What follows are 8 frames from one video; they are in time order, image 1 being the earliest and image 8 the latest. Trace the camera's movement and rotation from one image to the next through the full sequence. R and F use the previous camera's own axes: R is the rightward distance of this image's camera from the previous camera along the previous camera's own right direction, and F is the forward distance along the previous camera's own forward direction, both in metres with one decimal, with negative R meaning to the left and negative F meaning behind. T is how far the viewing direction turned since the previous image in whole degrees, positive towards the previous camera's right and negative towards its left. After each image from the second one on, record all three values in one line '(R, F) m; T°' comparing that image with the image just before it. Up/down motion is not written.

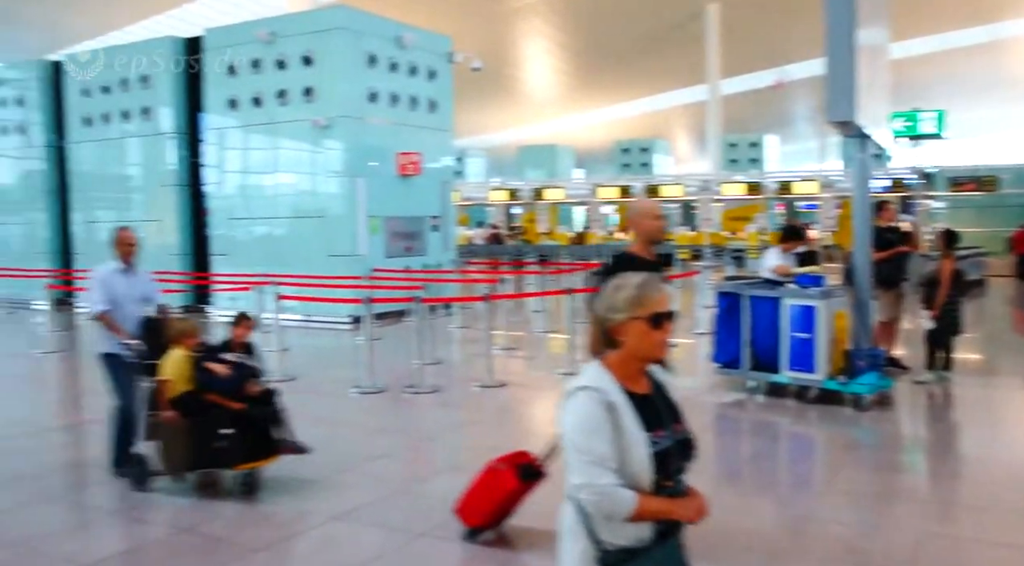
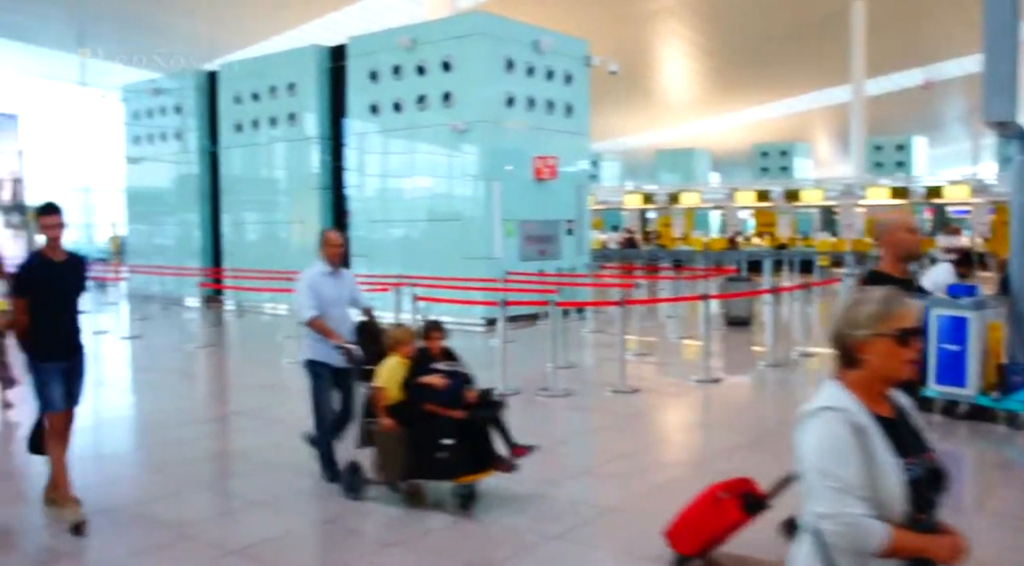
(-0.7, 0.0) m; -6°
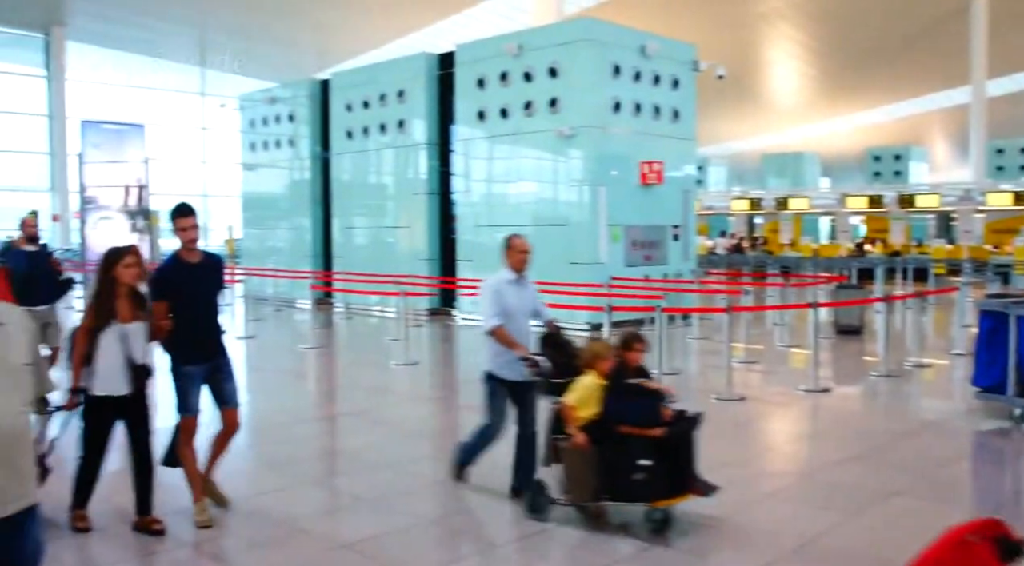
(-0.6, -0.1) m; -5°
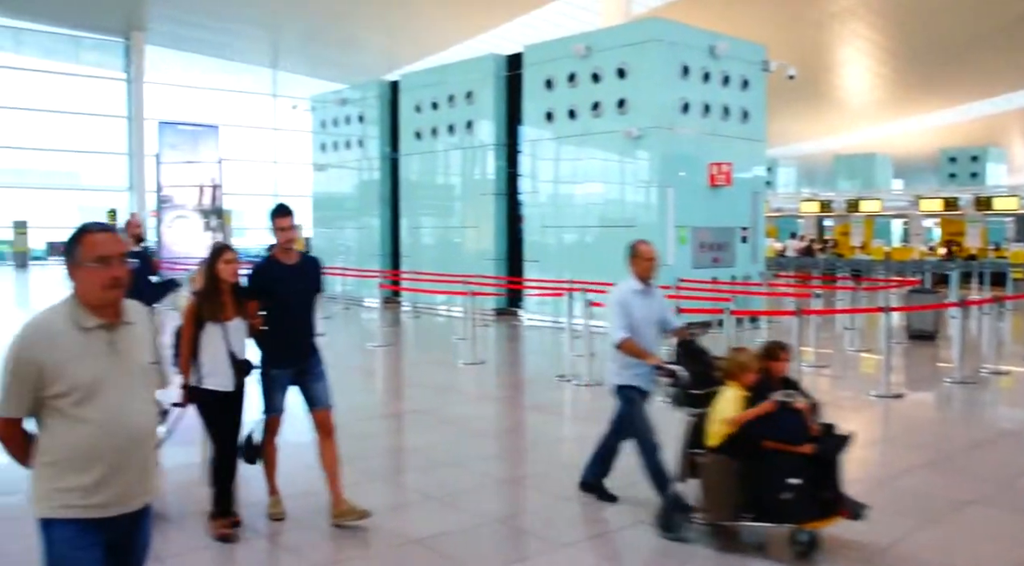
(-0.4, 0.0) m; -3°
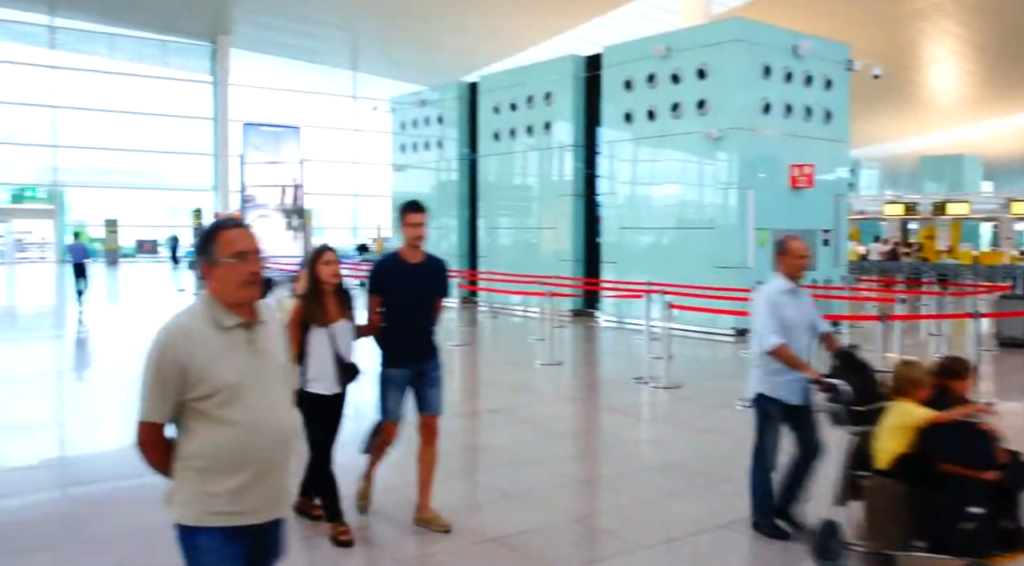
(-0.5, 0.0) m; -3°
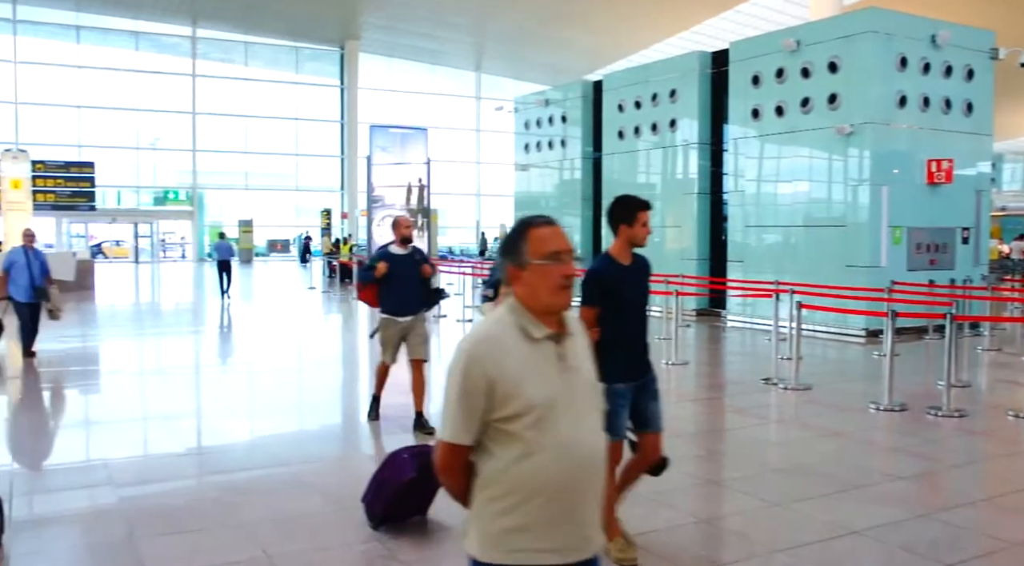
(-0.8, -0.1) m; -5°
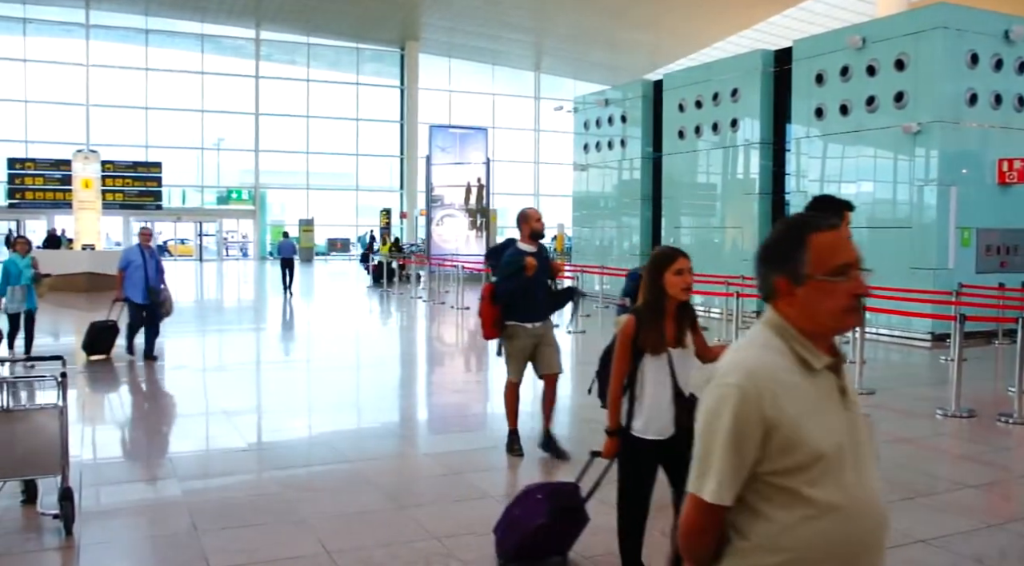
(-0.3, 0.0) m; -3°
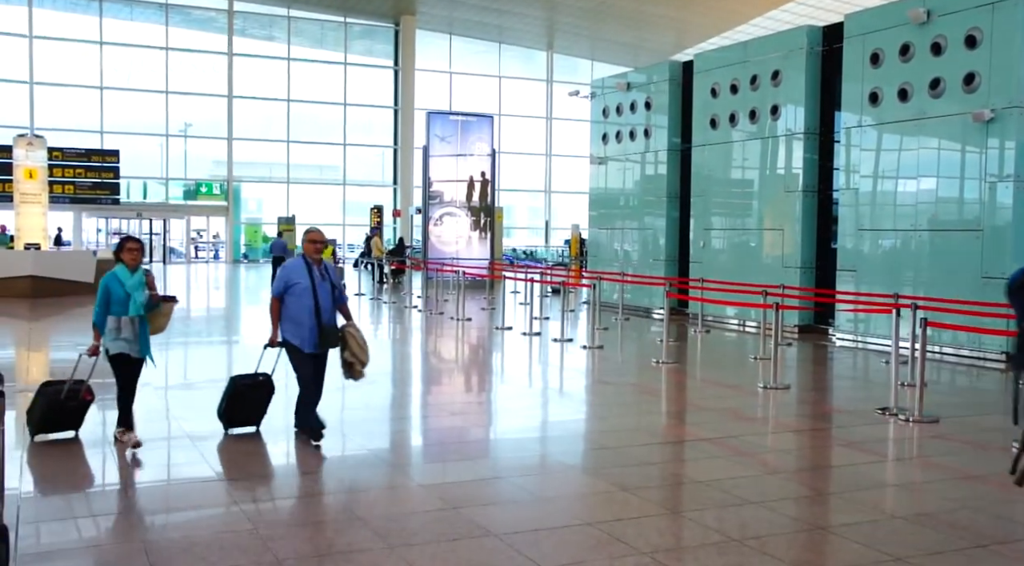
(-0.2, +1.7) m; 0°
